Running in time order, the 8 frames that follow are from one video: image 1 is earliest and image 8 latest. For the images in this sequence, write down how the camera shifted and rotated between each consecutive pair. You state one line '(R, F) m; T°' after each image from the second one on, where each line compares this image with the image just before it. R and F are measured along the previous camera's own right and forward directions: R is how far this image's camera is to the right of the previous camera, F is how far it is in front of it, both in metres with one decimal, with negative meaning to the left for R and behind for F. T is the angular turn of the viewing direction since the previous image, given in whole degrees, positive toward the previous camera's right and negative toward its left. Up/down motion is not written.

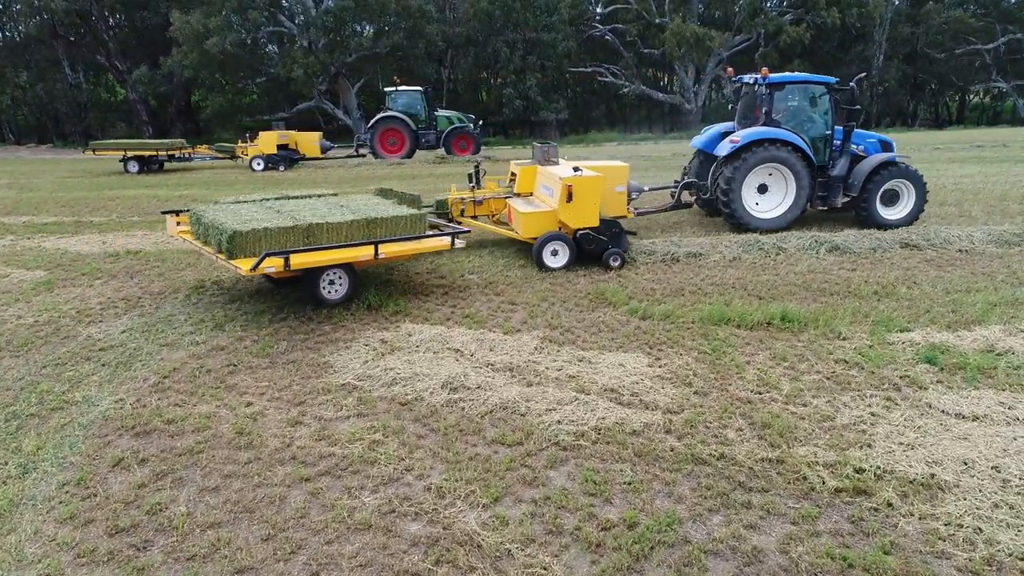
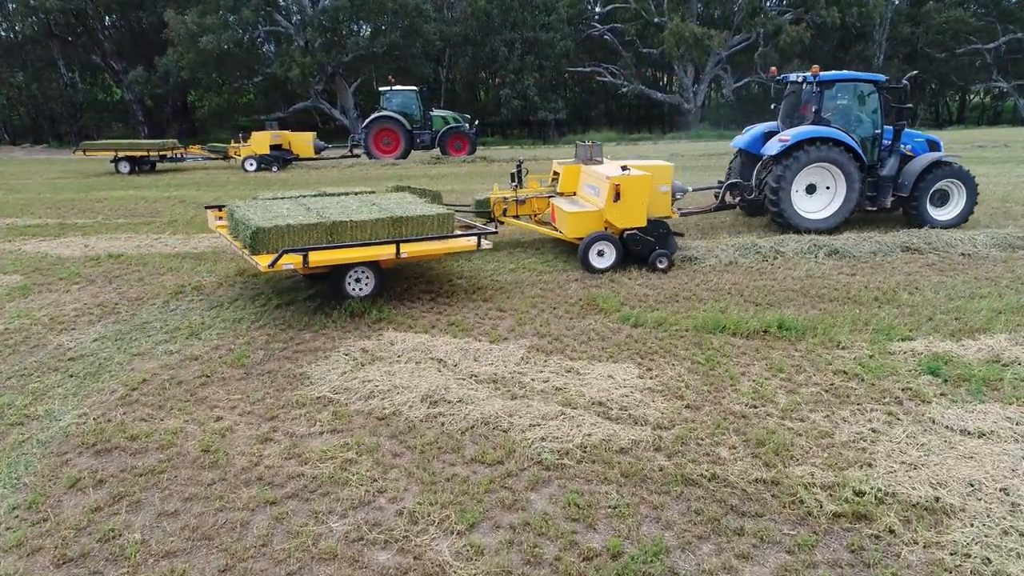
(+0.1, +0.2) m; 0°
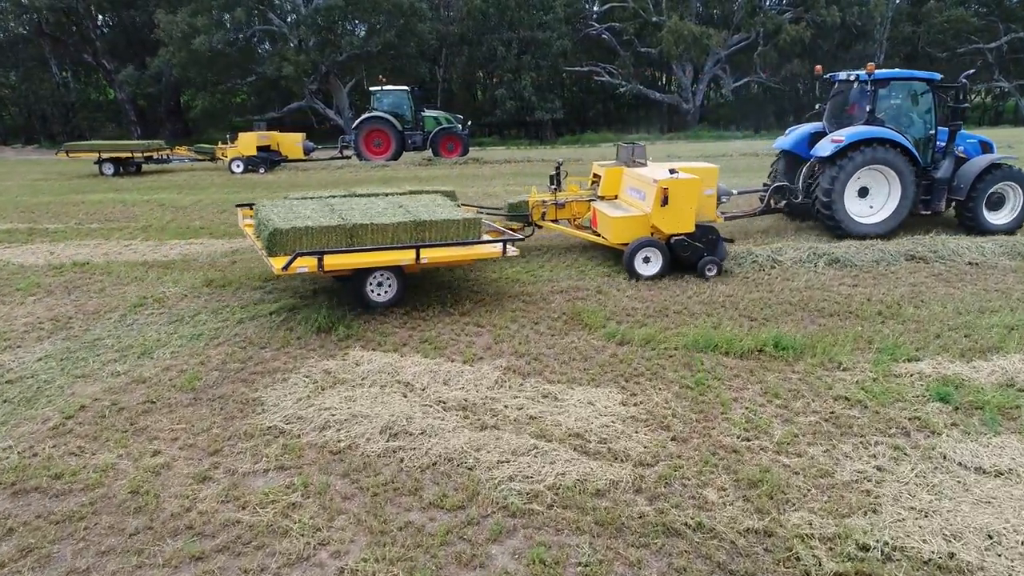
(+0.2, +0.4) m; 0°
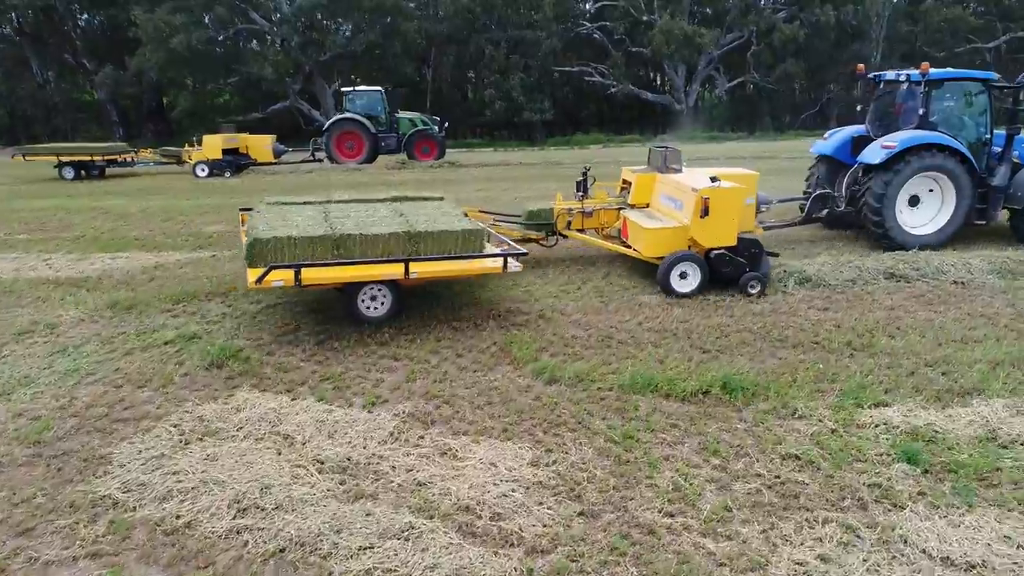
(+0.5, +0.6) m; 0°
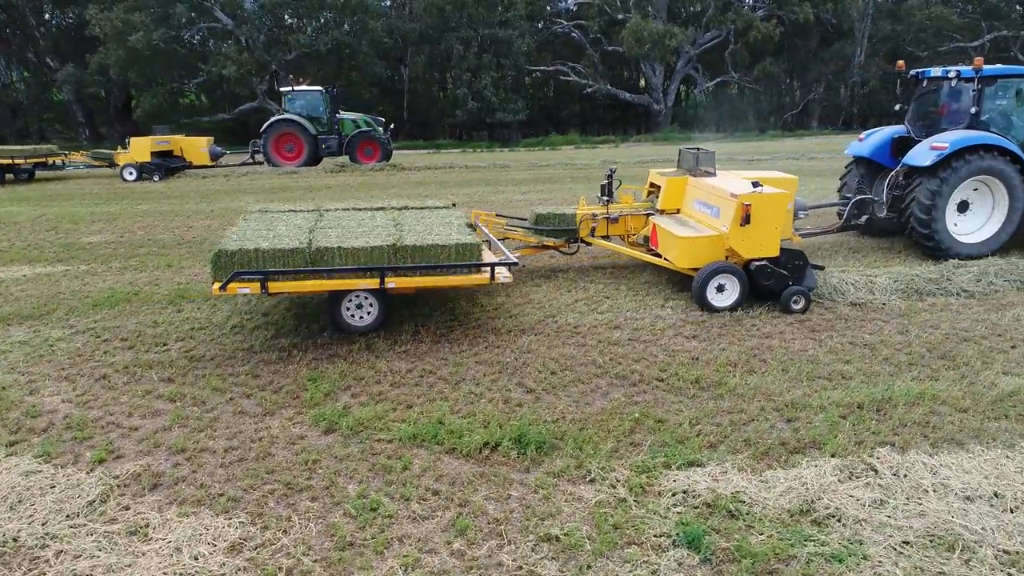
(+1.1, +0.6) m; 0°
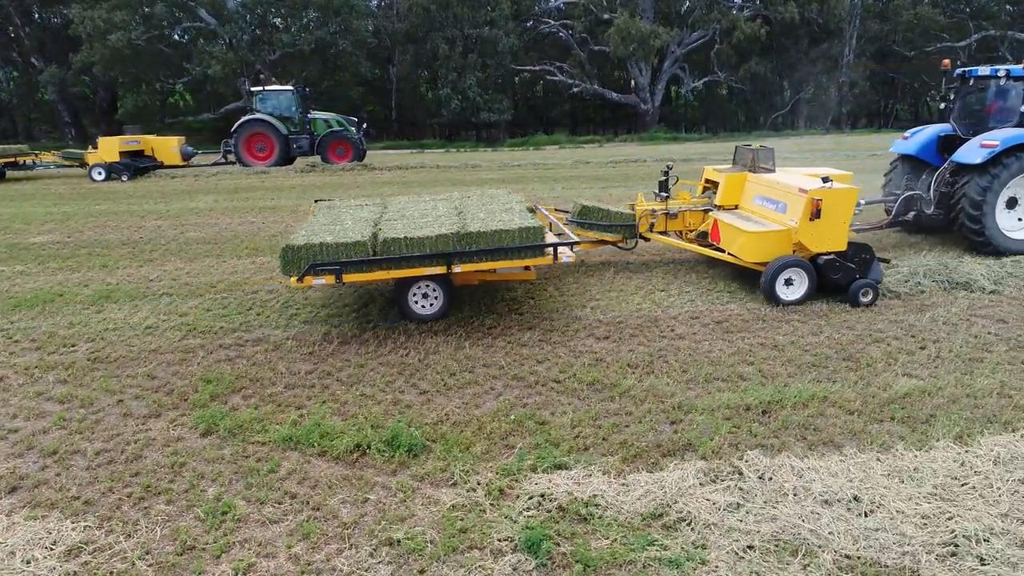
(+0.6, 0.0) m; 0°
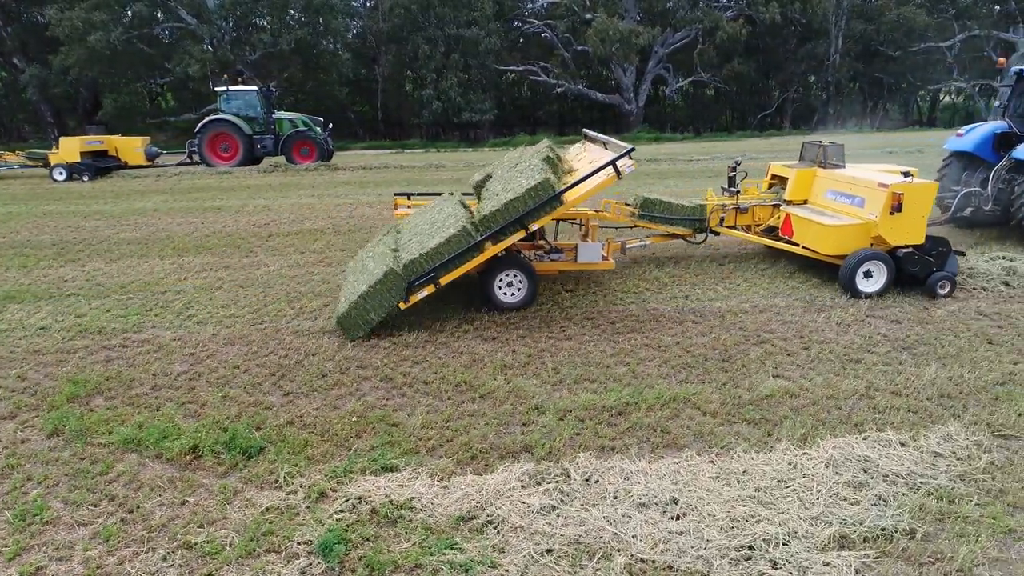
(+0.7, 0.0) m; 0°
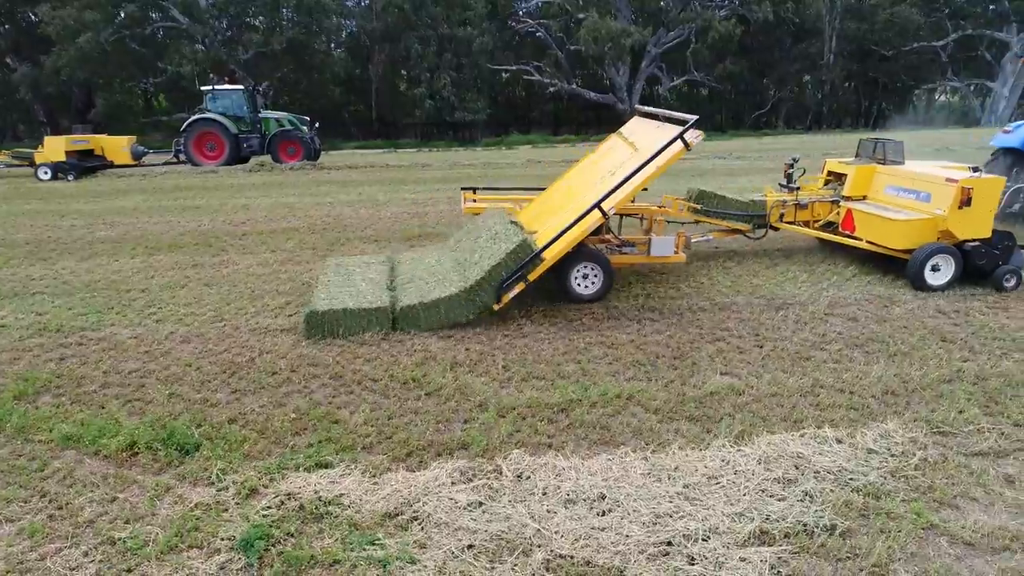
(+0.3, 0.0) m; 0°
